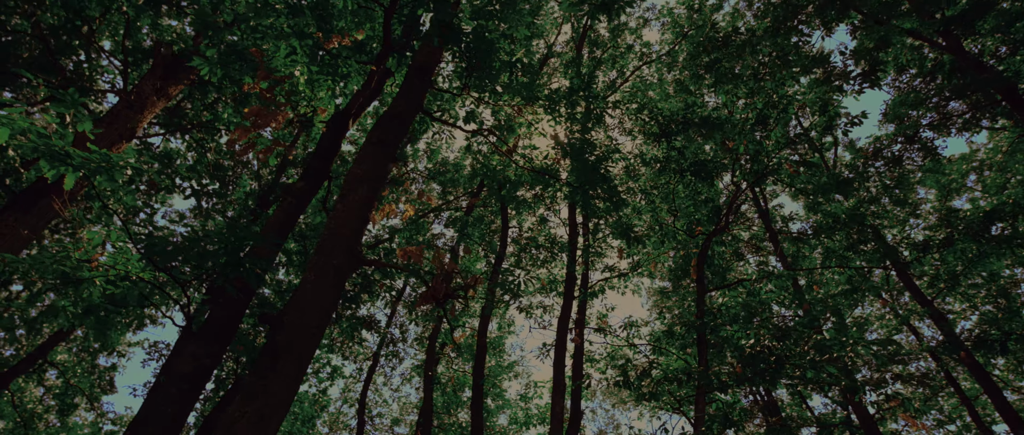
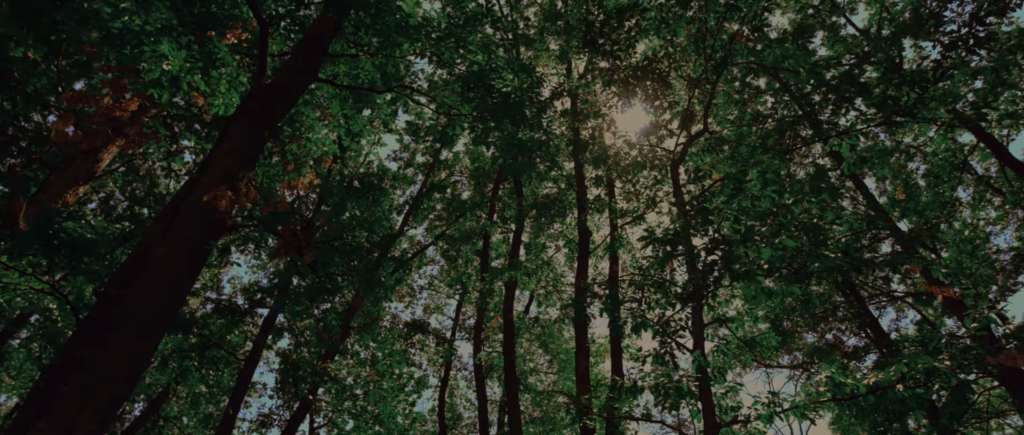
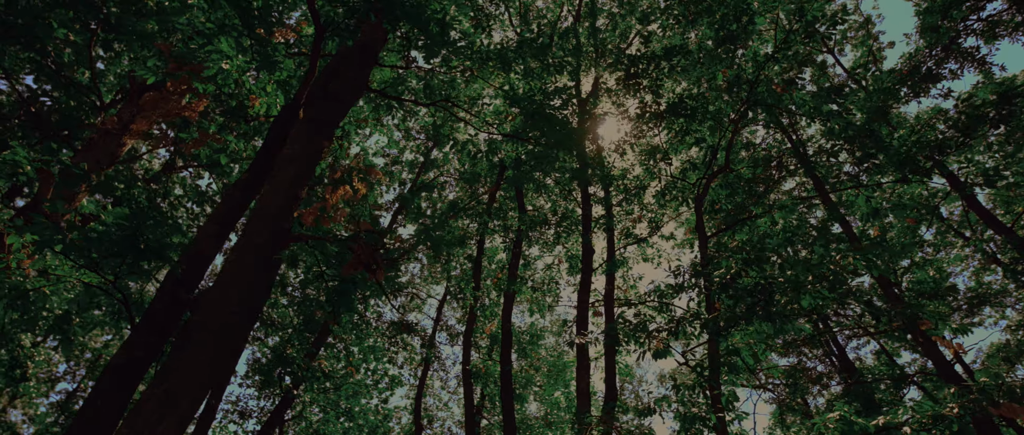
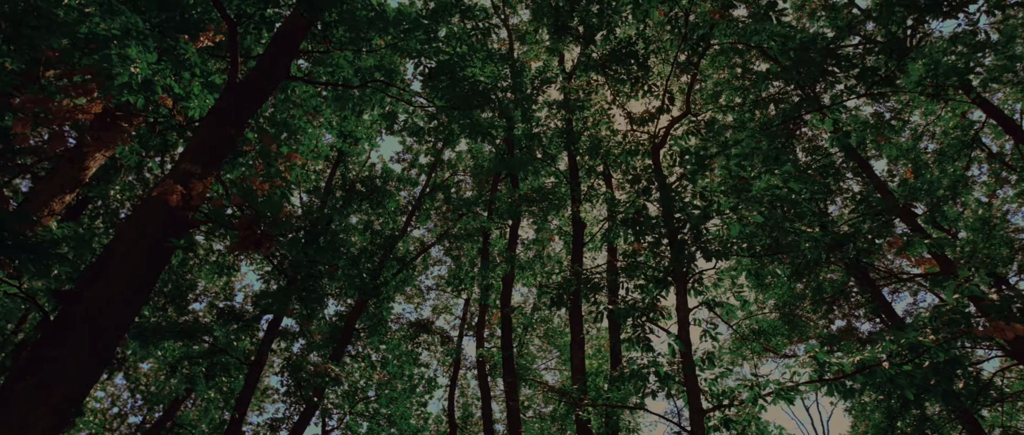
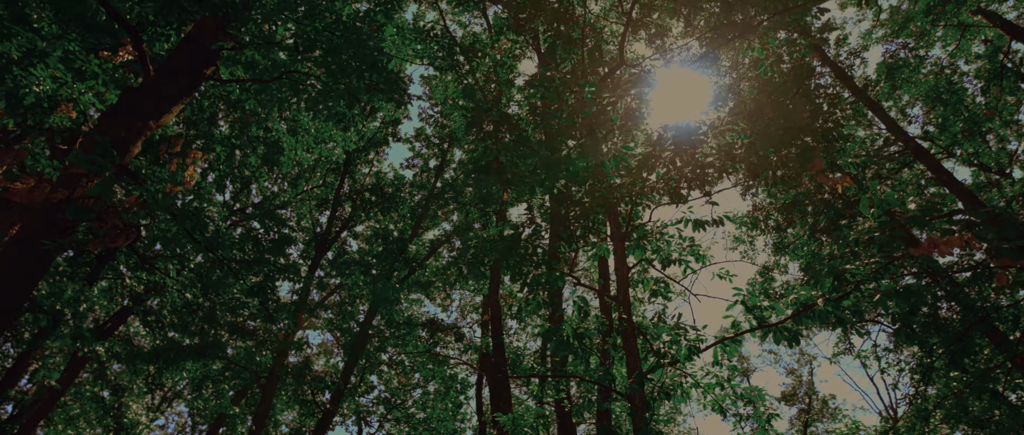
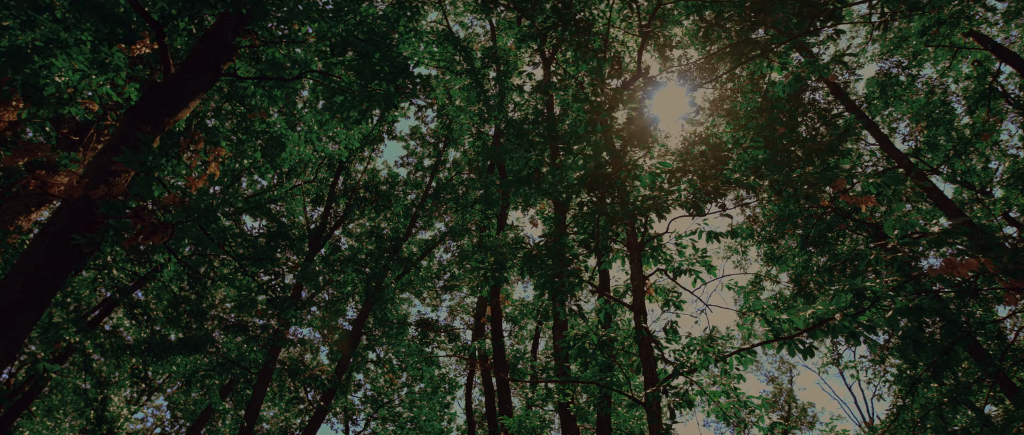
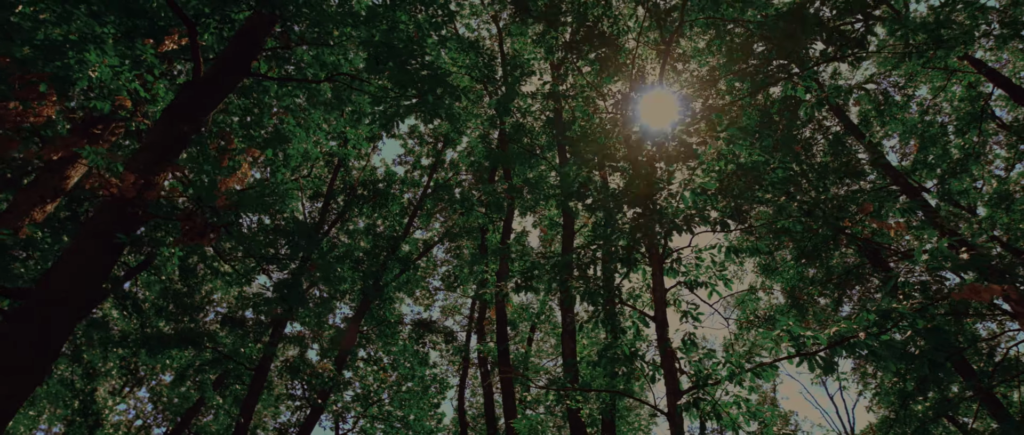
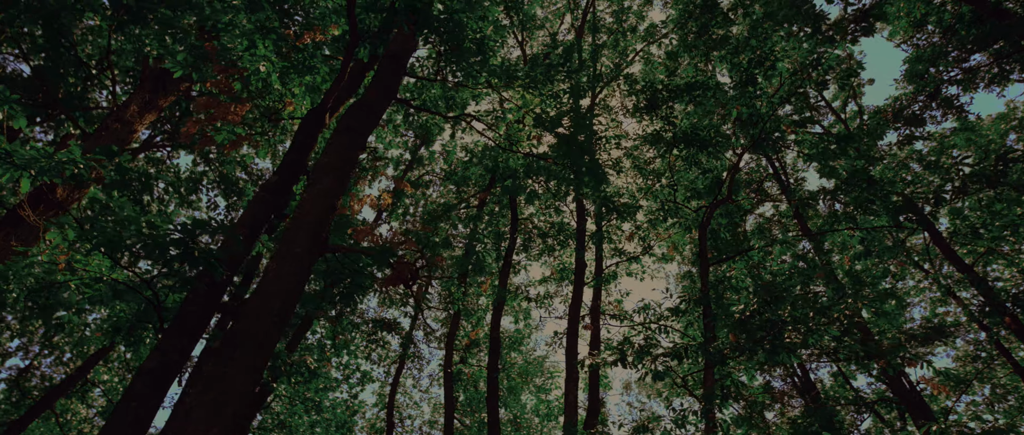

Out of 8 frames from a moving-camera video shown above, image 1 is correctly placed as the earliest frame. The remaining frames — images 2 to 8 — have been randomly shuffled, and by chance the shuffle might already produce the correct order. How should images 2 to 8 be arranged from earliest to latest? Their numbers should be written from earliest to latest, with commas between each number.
8, 3, 2, 4, 7, 6, 5
